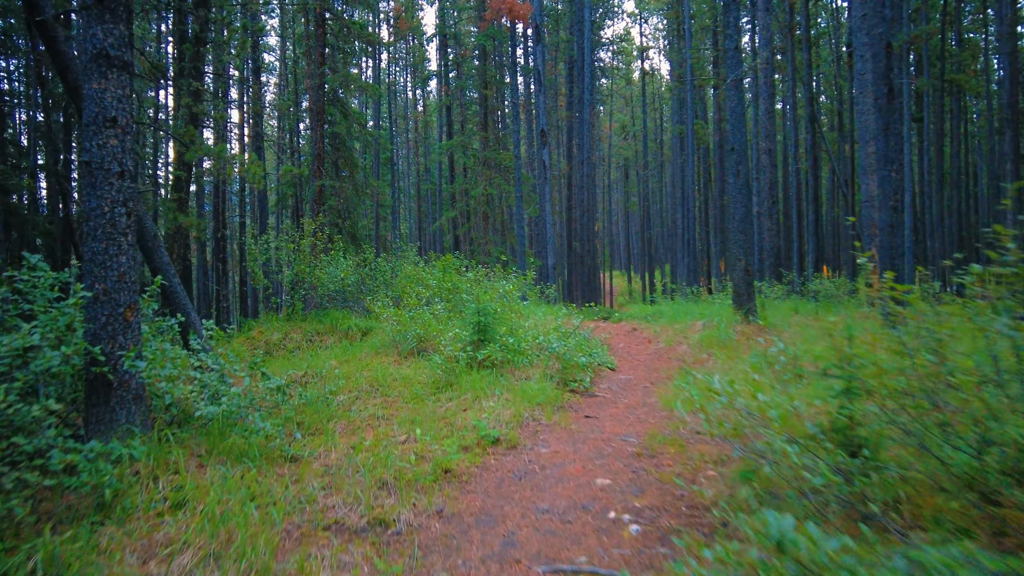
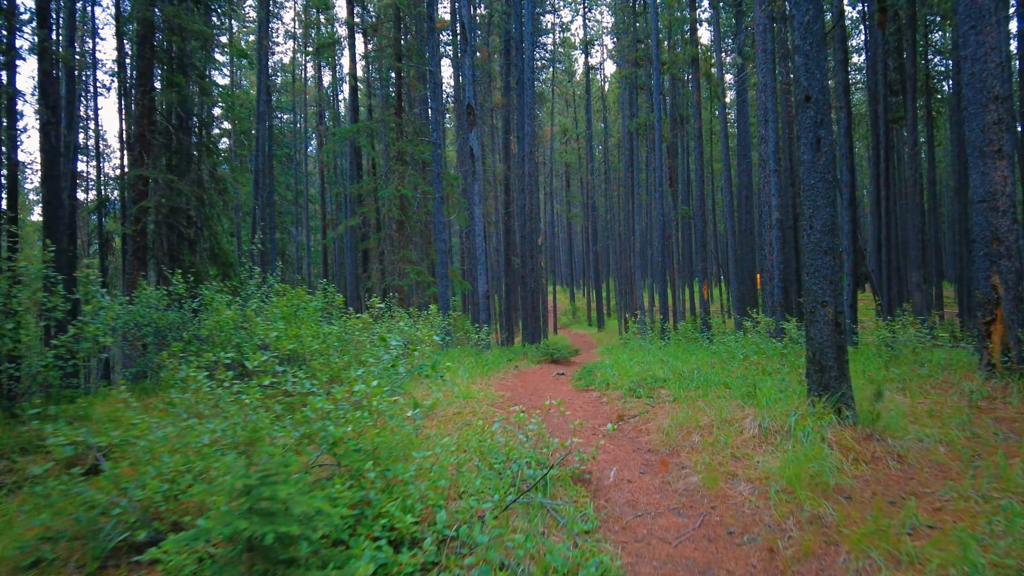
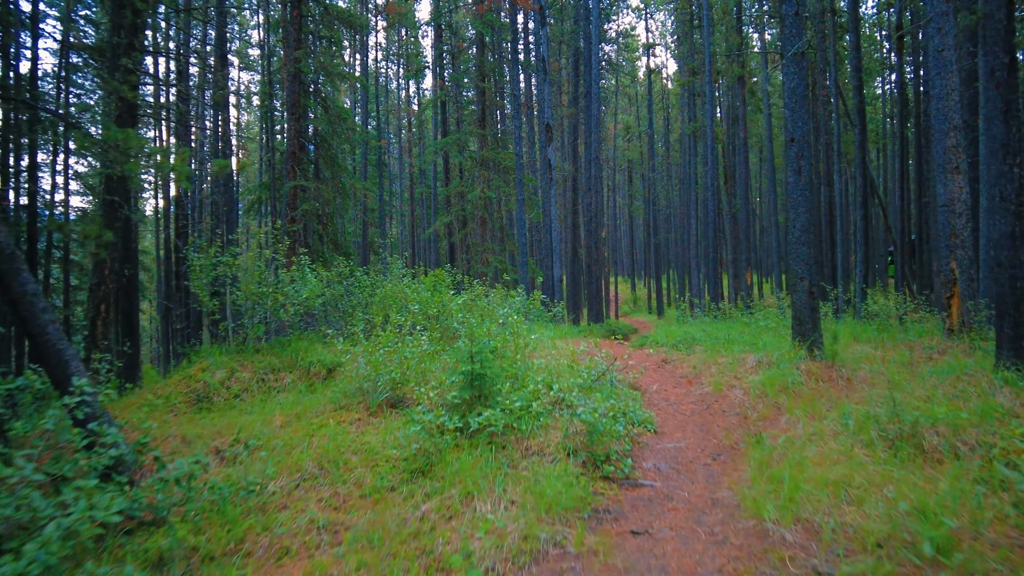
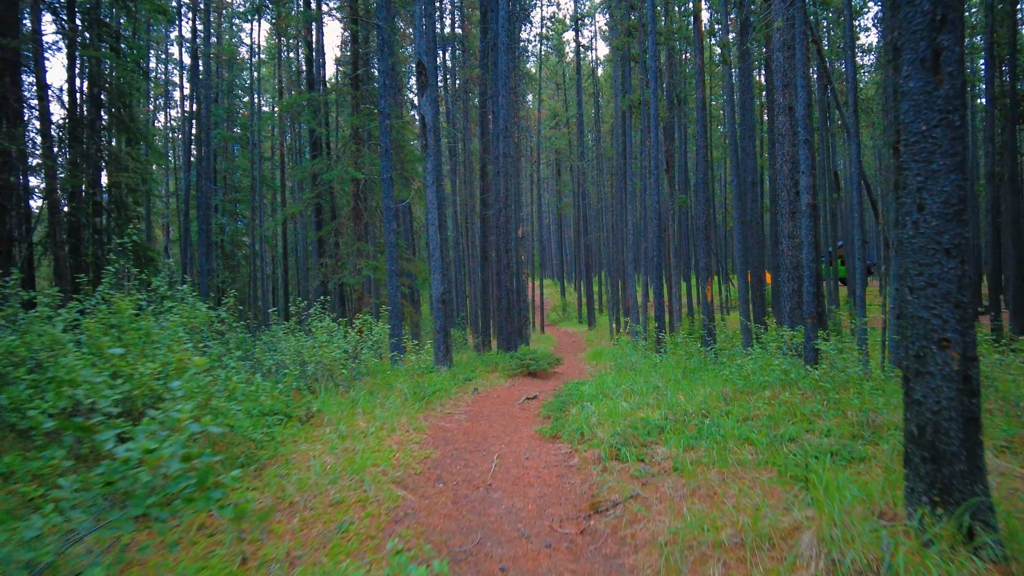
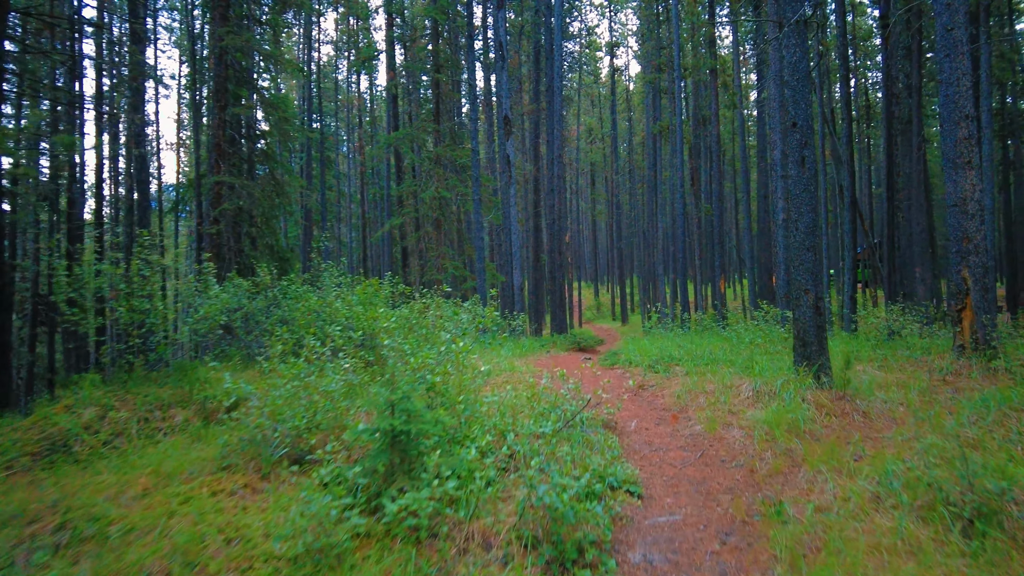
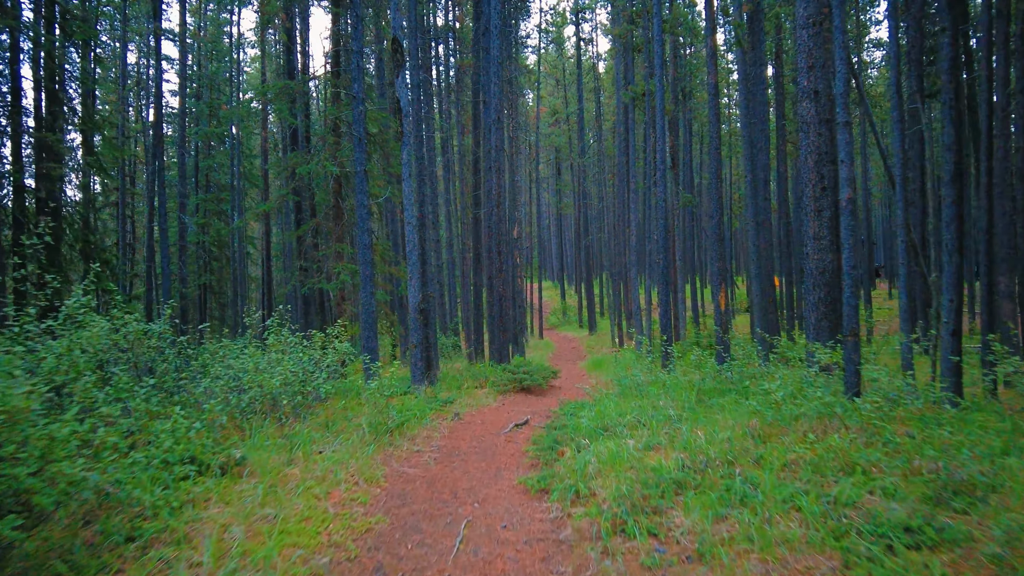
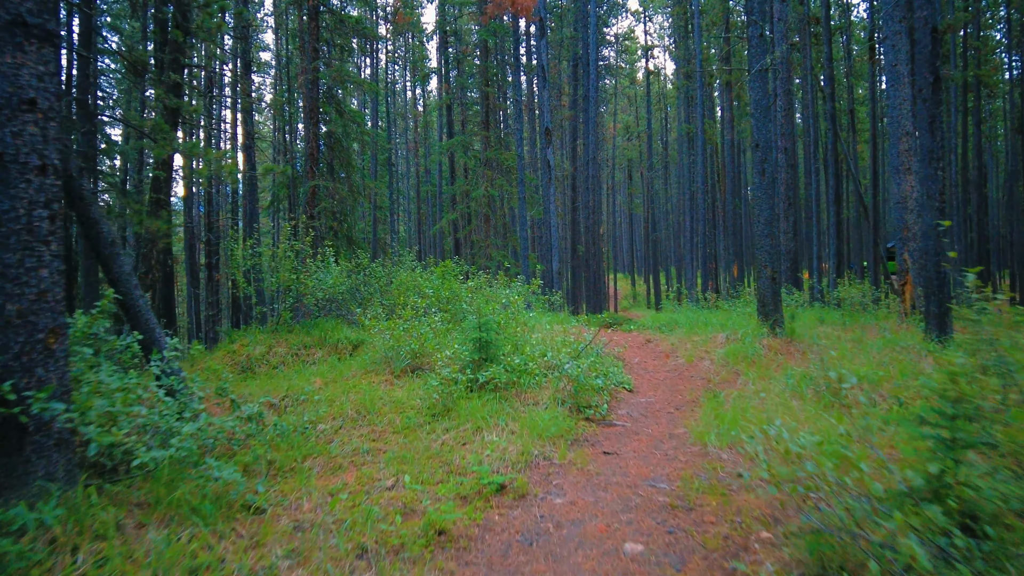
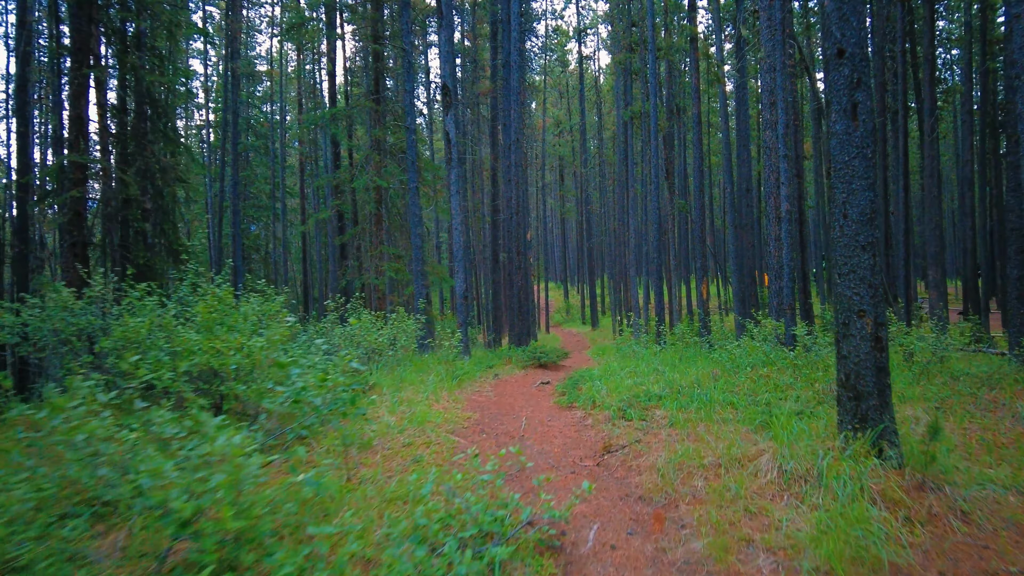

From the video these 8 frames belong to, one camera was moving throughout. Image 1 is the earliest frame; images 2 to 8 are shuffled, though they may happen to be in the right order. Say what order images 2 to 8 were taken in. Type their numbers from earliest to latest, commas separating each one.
7, 3, 5, 2, 8, 4, 6
